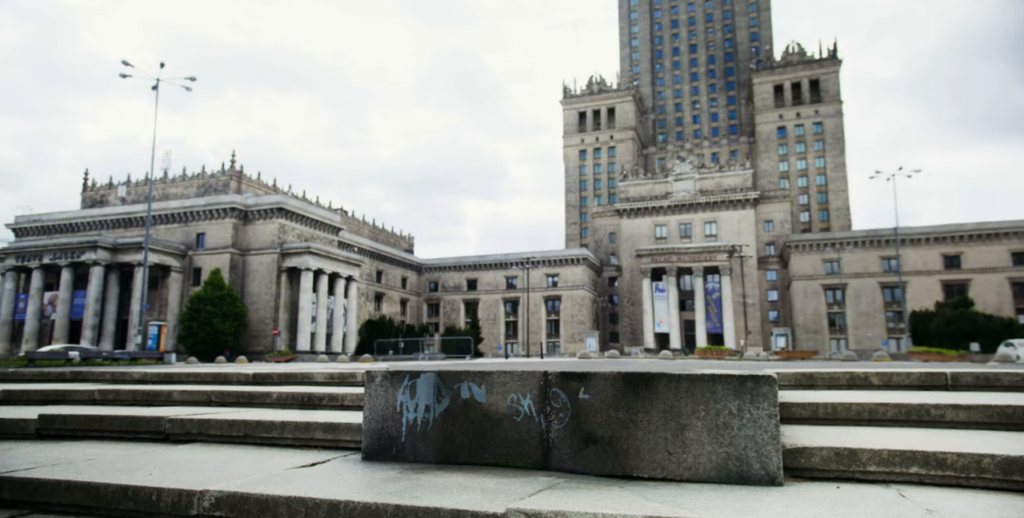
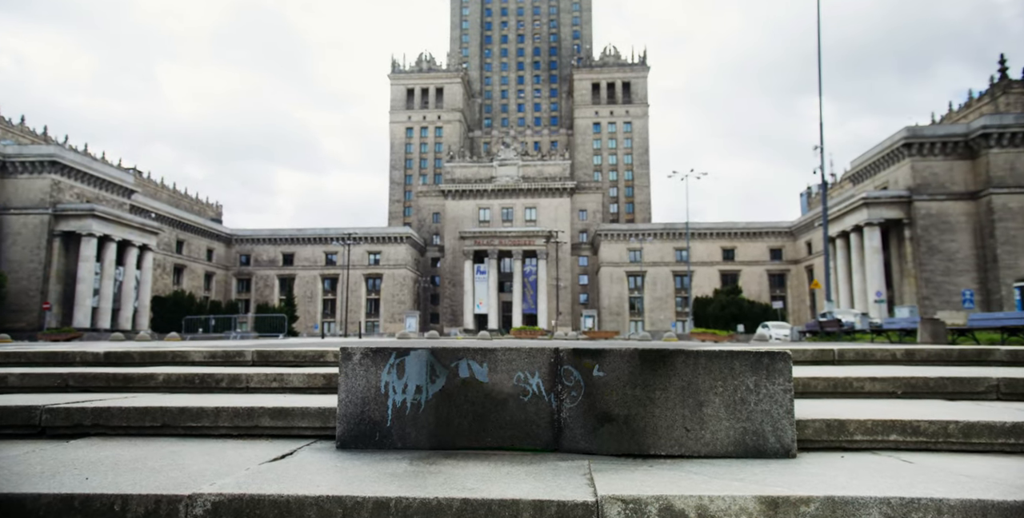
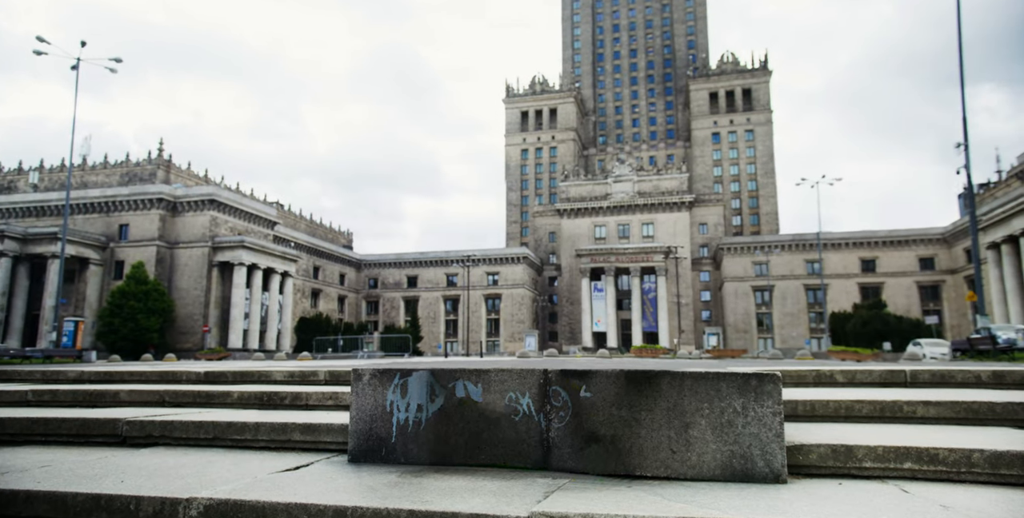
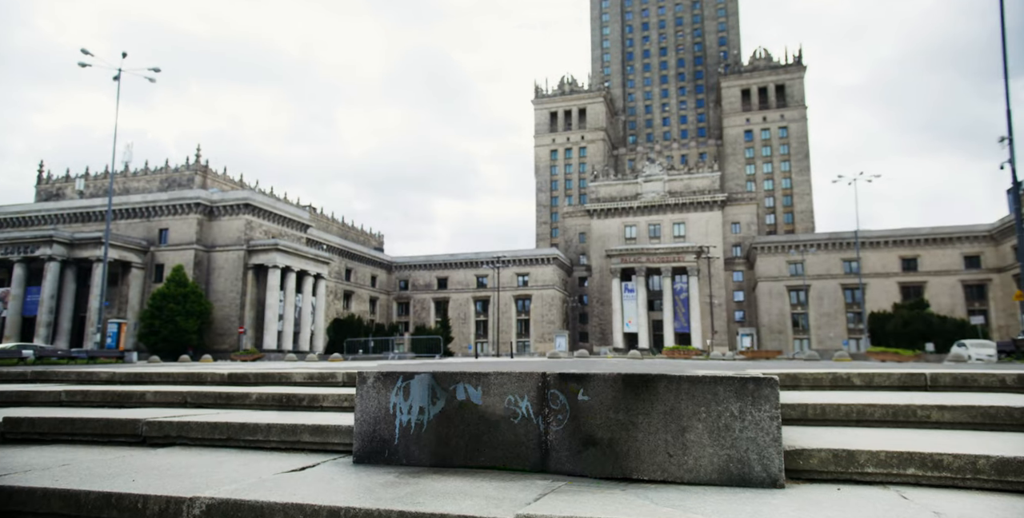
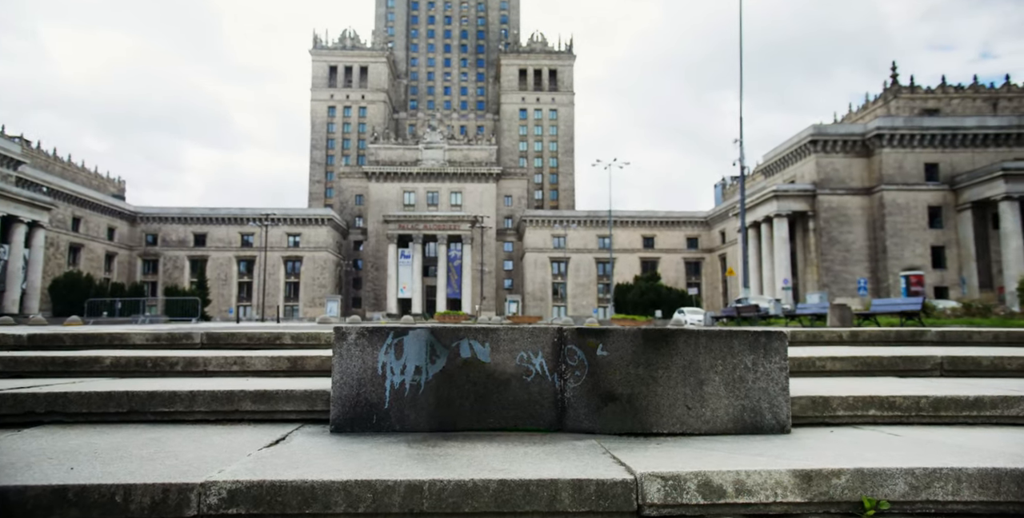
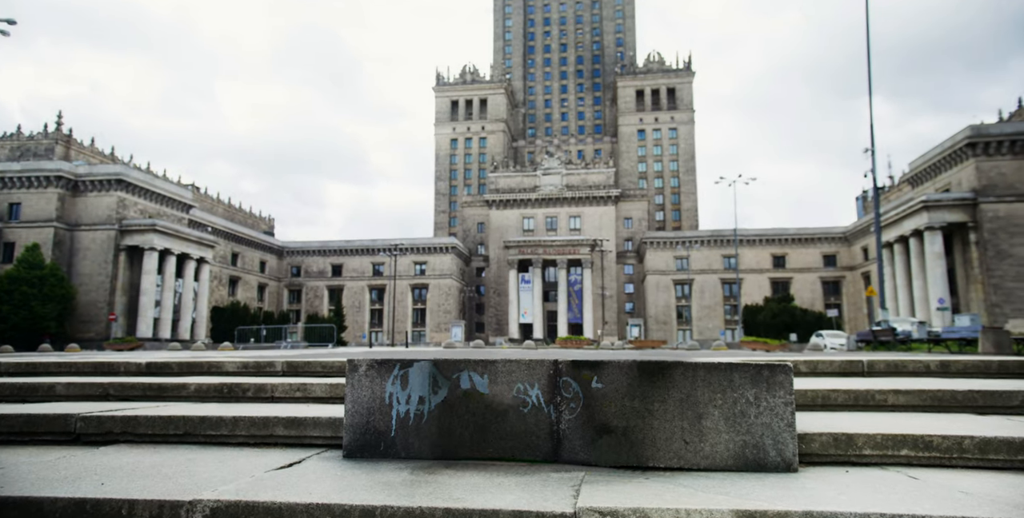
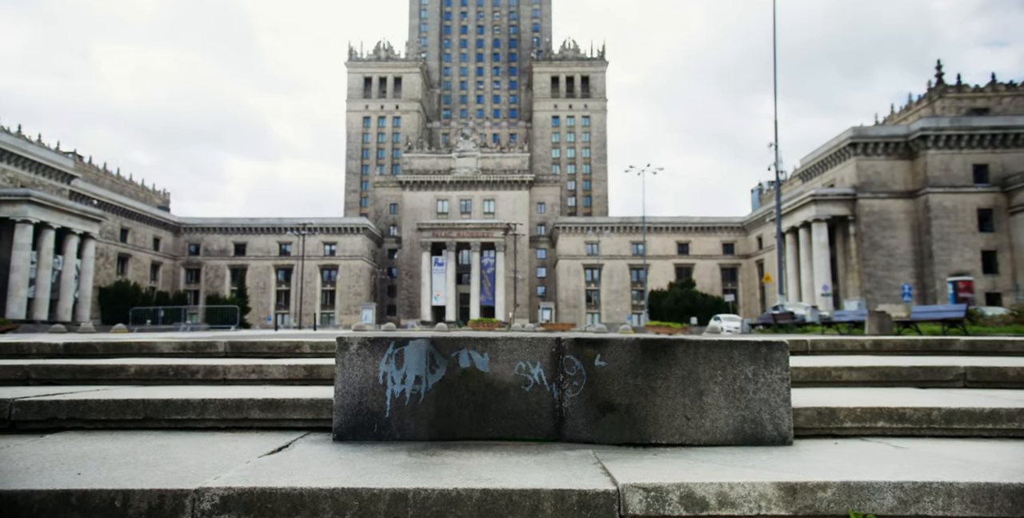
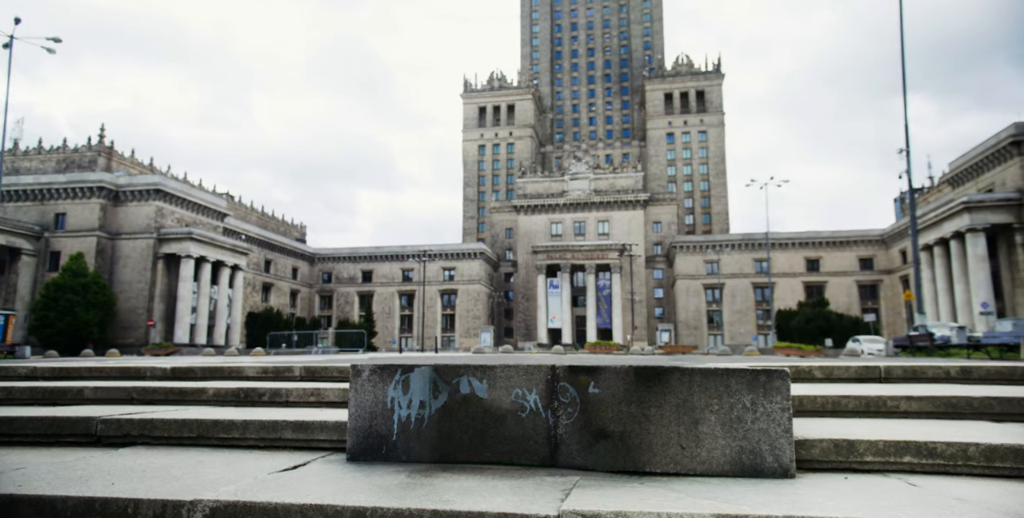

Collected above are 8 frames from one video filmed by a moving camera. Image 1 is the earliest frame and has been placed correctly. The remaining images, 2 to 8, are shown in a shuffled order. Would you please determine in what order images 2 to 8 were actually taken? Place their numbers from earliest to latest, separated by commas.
4, 3, 8, 6, 2, 7, 5
